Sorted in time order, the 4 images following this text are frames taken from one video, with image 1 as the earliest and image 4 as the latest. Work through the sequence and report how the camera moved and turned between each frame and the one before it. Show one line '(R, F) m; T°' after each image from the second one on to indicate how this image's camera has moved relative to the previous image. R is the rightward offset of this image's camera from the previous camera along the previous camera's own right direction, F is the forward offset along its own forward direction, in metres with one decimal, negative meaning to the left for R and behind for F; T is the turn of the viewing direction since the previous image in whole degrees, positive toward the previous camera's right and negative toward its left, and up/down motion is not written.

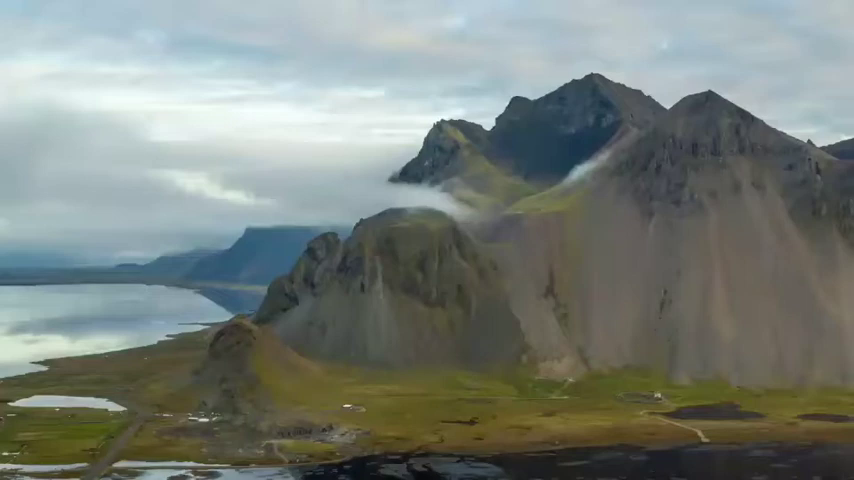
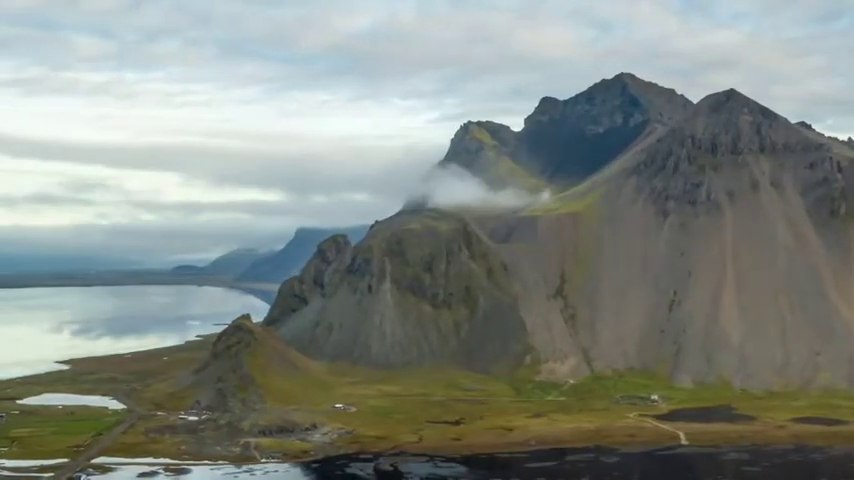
(+13.2, -0.9) m; -4°
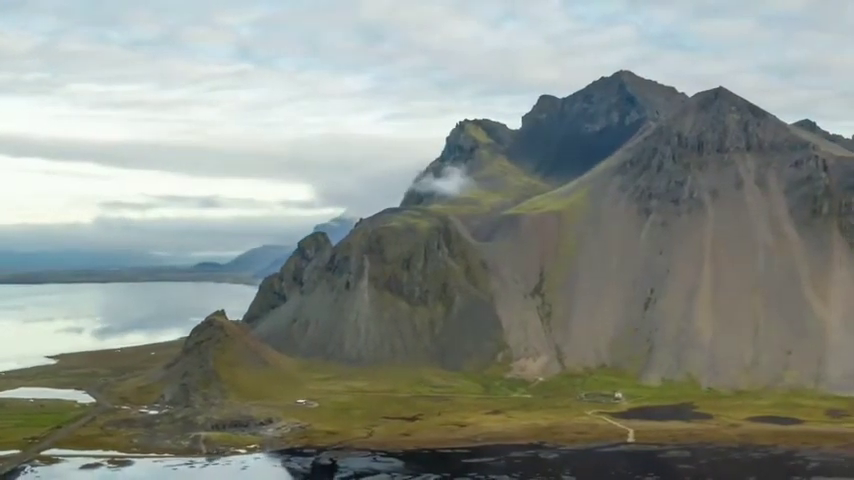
(+12.5, -1.4) m; -2°
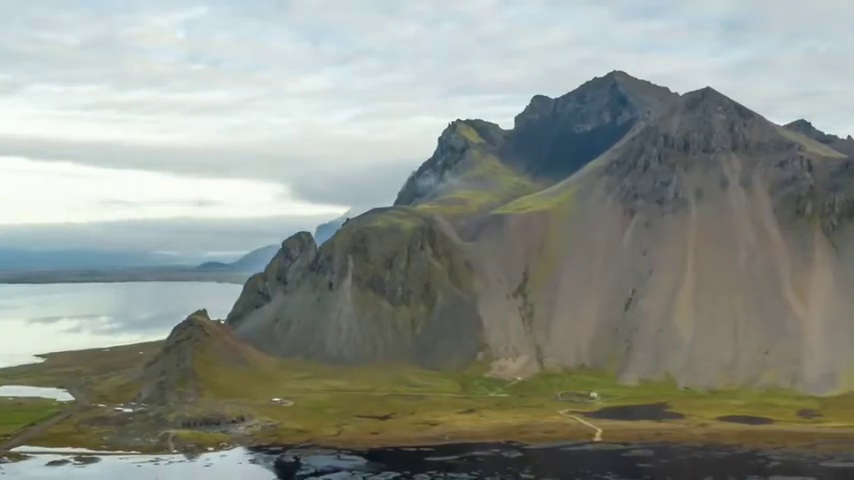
(+6.3, -0.9) m; -1°
